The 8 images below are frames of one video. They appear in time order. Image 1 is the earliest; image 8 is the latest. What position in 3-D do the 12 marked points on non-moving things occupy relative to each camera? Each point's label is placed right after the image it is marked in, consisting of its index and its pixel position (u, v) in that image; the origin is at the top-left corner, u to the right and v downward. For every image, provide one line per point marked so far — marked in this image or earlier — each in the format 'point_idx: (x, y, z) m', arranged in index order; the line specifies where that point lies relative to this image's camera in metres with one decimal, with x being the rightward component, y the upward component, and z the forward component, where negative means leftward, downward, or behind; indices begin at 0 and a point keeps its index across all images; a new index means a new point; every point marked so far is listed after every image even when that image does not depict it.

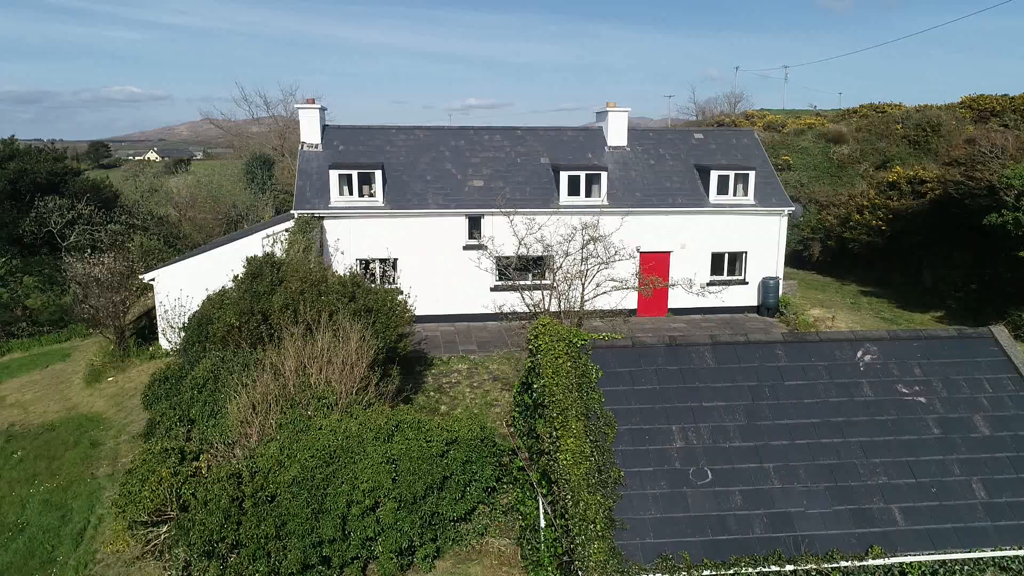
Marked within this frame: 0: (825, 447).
0: (+3.1, -1.6, +7.1) m
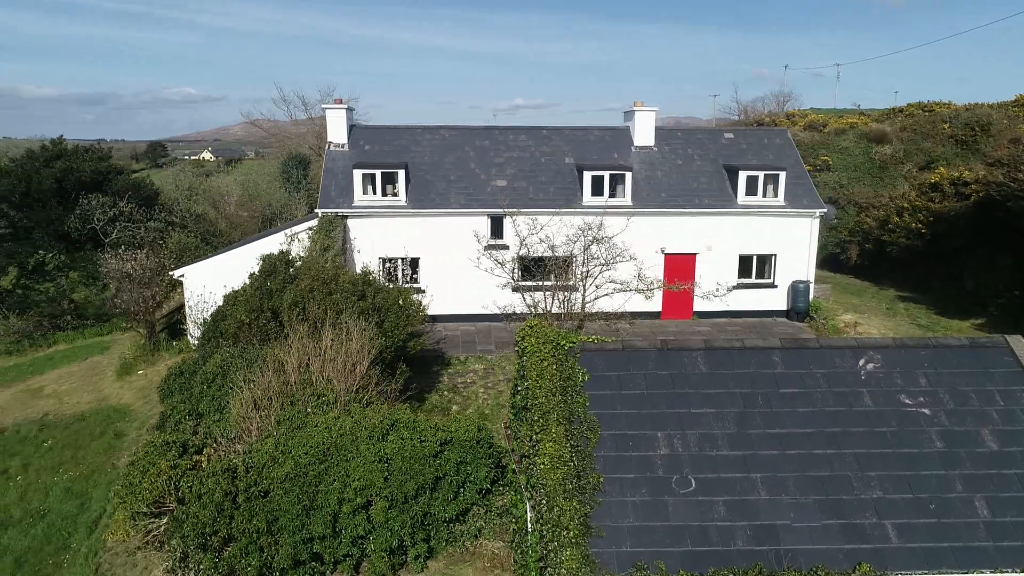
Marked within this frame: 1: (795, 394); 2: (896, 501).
0: (+2.9, -1.6, +6.8) m
1: (+2.8, -1.1, +7.3) m
2: (+3.5, -1.9, +6.6) m
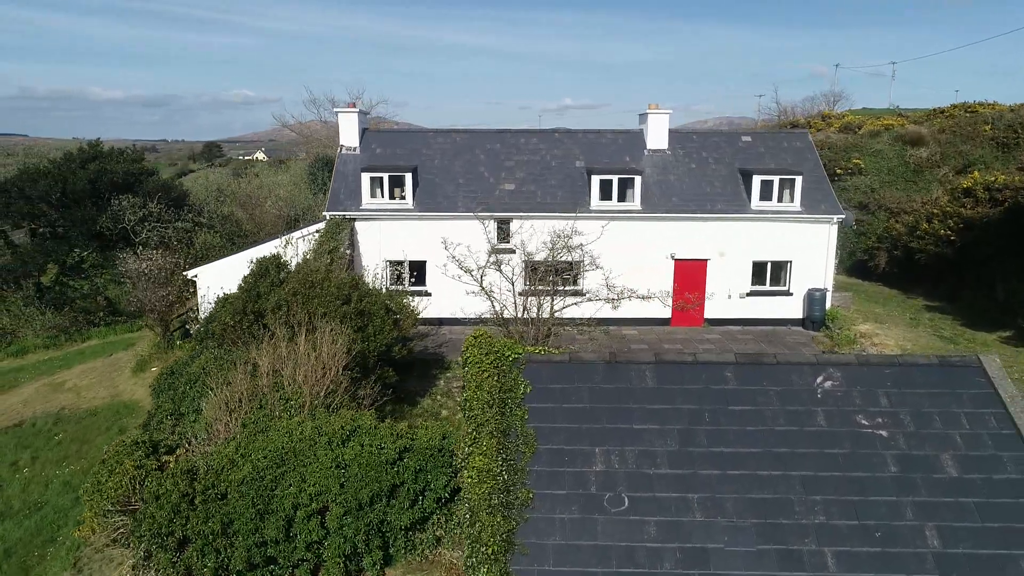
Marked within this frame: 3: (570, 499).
0: (+2.3, -1.7, +6.6) m
1: (+2.3, -1.2, +7.0) m
2: (+2.8, -2.1, +6.2) m
3: (+0.5, -1.9, +6.4) m
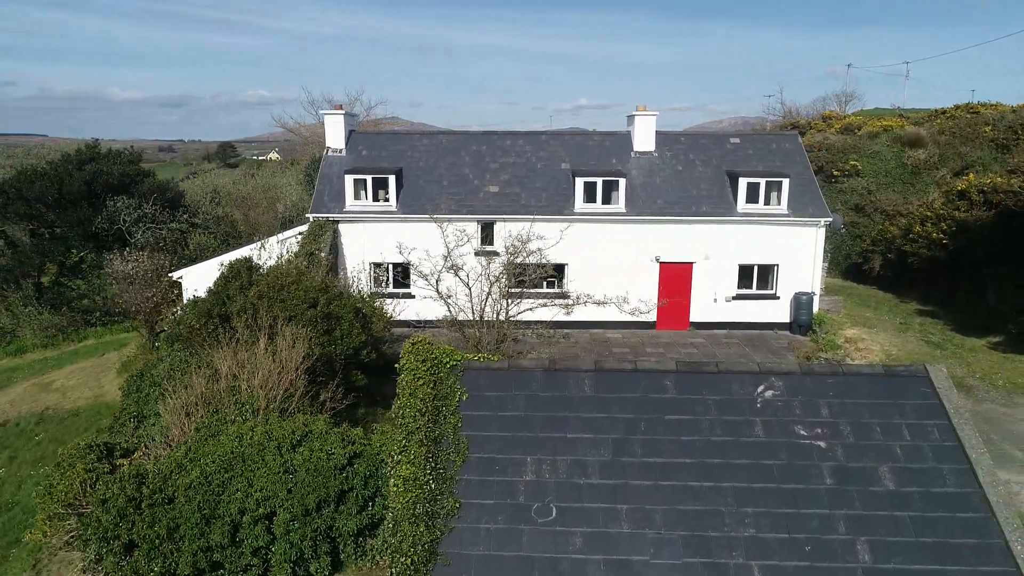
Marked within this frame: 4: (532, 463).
0: (+1.6, -1.8, +6.4) m
1: (+1.6, -1.3, +6.9) m
2: (+2.2, -2.1, +6.1) m
3: (-0.1, -1.9, +6.4) m
4: (+0.2, -1.6, +6.7) m
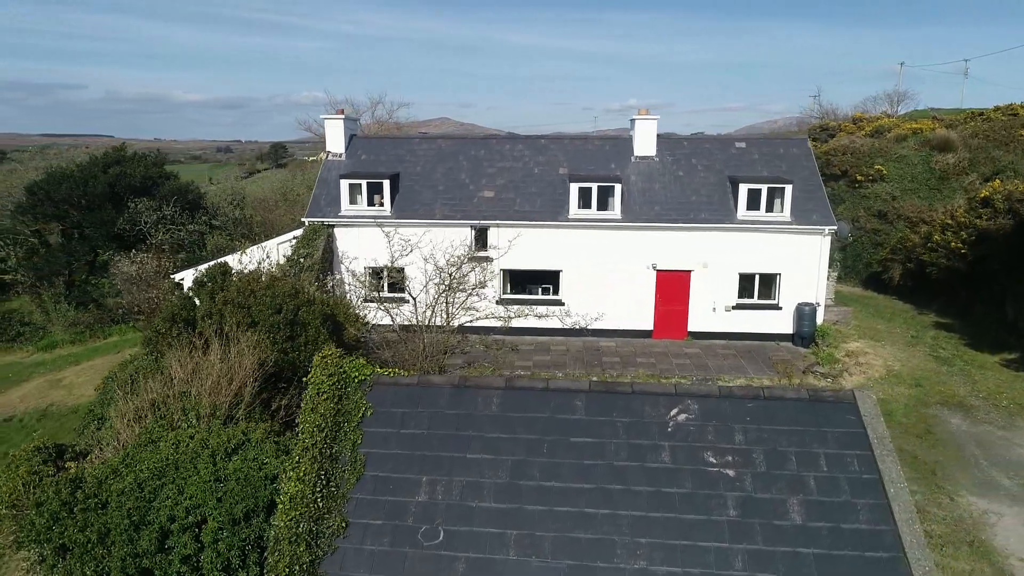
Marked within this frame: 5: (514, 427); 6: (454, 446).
0: (+0.6, -2.0, +6.2) m
1: (+0.7, -1.4, +6.7) m
2: (+1.2, -2.3, +5.8) m
3: (-1.1, -2.1, +6.2) m
4: (-0.8, -1.8, +6.5) m
5: (0.0, -1.3, +6.8) m
6: (-0.5, -1.5, +6.7) m
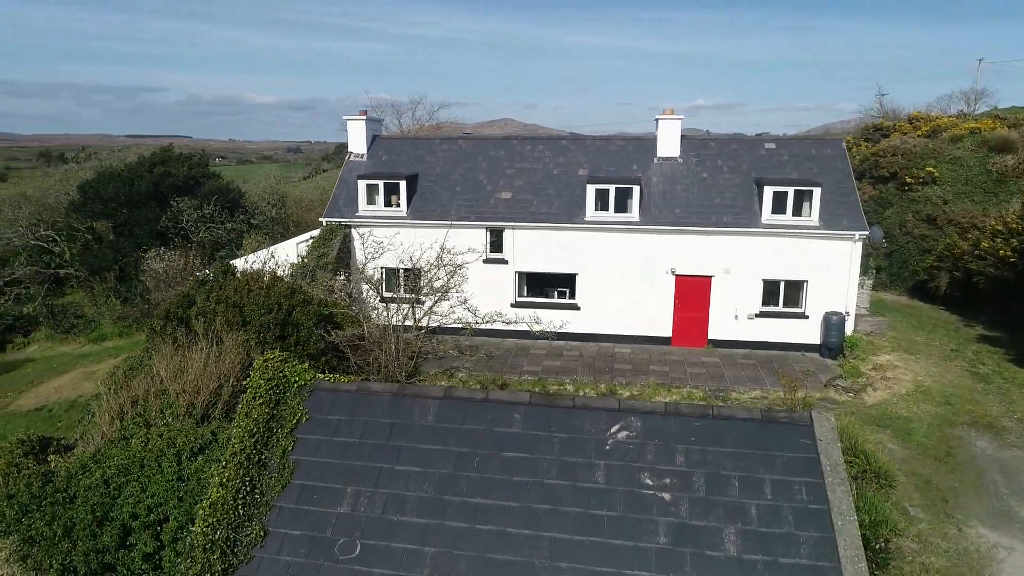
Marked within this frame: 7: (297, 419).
0: (0.0, -2.0, +5.9) m
1: (+0.1, -1.5, +6.4) m
2: (+0.5, -2.4, +5.5) m
3: (-1.8, -2.1, +6.1) m
4: (-1.4, -1.8, +6.3) m
5: (-0.6, -1.4, +6.6) m
6: (-1.1, -1.5, +6.5) m
7: (-2.0, -1.3, +6.9) m
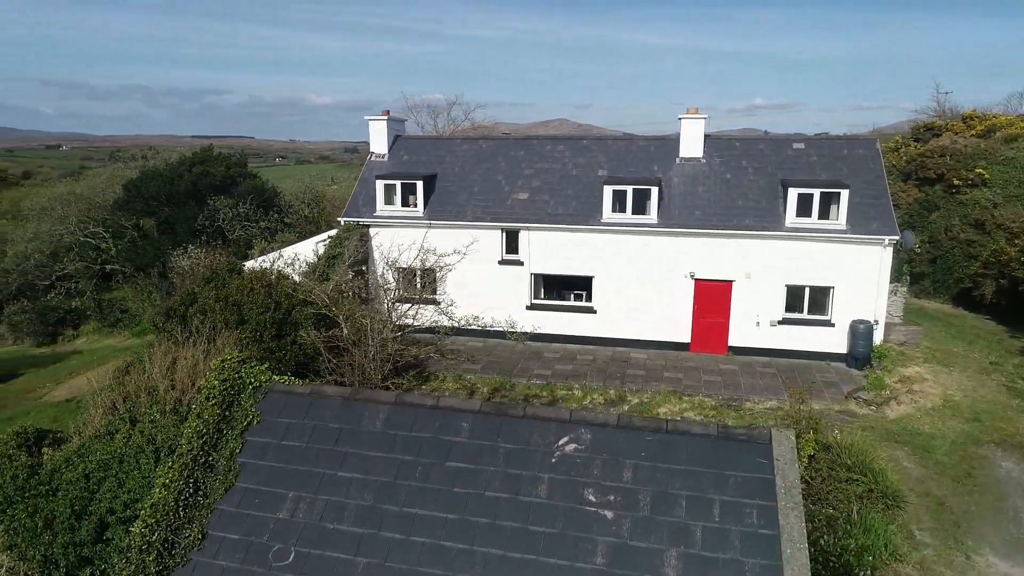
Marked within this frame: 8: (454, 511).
0: (-0.6, -2.1, +5.7) m
1: (-0.4, -1.5, +6.2) m
2: (-0.1, -2.4, +5.2) m
3: (-2.3, -2.1, +6.0) m
4: (-1.9, -1.8, +6.2) m
5: (-1.0, -1.4, +6.4) m
6: (-1.6, -1.5, +6.4) m
7: (-2.5, -1.3, +6.8) m
8: (-0.5, -1.8, +5.9) m
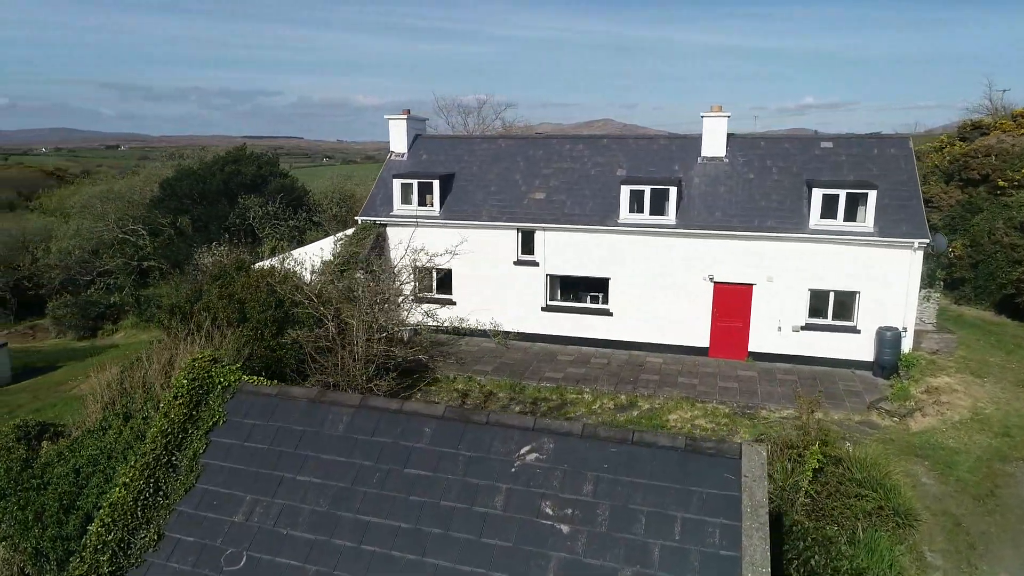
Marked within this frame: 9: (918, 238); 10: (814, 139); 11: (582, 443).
0: (-0.9, -2.1, +5.5) m
1: (-0.8, -1.6, +6.0) m
2: (-0.5, -2.4, +5.0) m
3: (-2.6, -2.1, +5.9) m
4: (-2.2, -1.8, +6.1) m
5: (-1.4, -1.4, +6.3) m
6: (-1.9, -1.5, +6.3) m
7: (-2.8, -1.2, +6.7) m
8: (-0.8, -1.8, +5.7) m
9: (+8.2, +1.0, +14.7) m
10: (+7.3, +3.6, +17.3) m
11: (+0.6, -1.3, +5.9) m
